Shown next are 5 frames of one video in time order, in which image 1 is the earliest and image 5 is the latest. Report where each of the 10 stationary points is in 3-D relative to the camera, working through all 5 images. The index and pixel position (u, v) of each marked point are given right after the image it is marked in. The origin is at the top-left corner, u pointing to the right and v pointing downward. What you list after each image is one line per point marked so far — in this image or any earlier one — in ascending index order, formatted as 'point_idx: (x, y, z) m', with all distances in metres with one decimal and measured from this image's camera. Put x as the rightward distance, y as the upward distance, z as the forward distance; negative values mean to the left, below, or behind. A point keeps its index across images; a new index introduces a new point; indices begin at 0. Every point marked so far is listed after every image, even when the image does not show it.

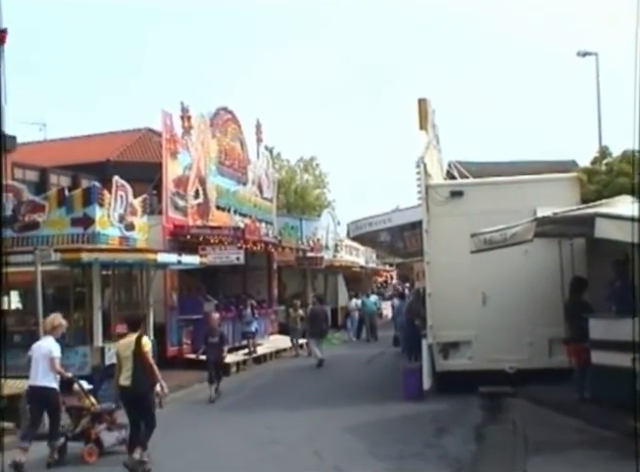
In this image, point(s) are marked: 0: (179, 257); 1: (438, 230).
0: (-3.0, -0.4, +18.2) m
1: (+1.9, +0.1, +14.3) m
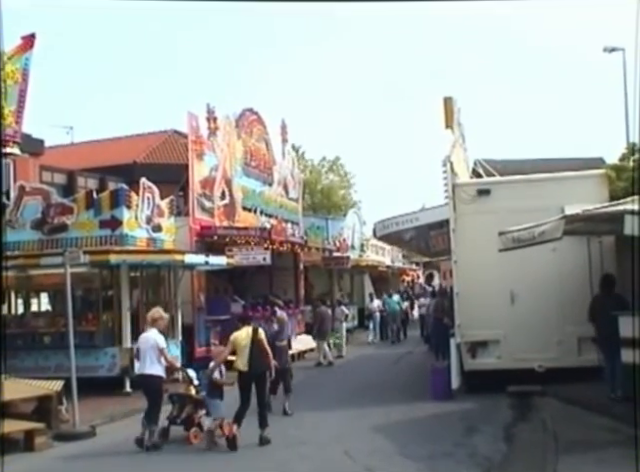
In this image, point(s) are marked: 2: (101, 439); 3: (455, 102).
0: (-2.4, -0.5, +18.2) m
1: (+2.3, +0.1, +14.2) m
2: (-3.2, -2.9, +12.7) m
3: (+2.3, +2.3, +14.9) m
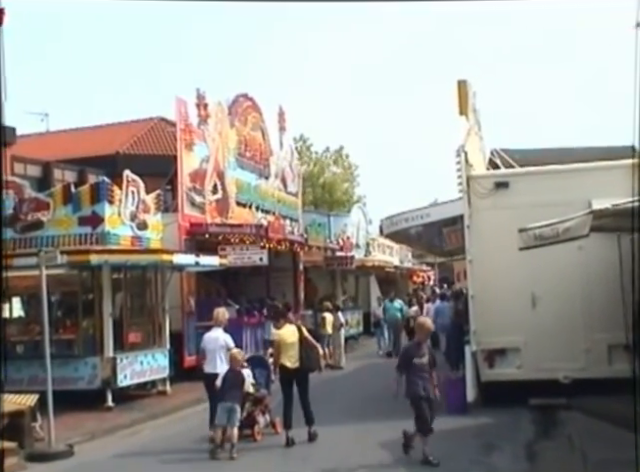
0: (-2.4, -0.4, +16.9) m
1: (+2.4, +0.2, +12.9) m
2: (-3.2, -2.9, +11.4) m
3: (+2.3, +2.3, +13.6) m
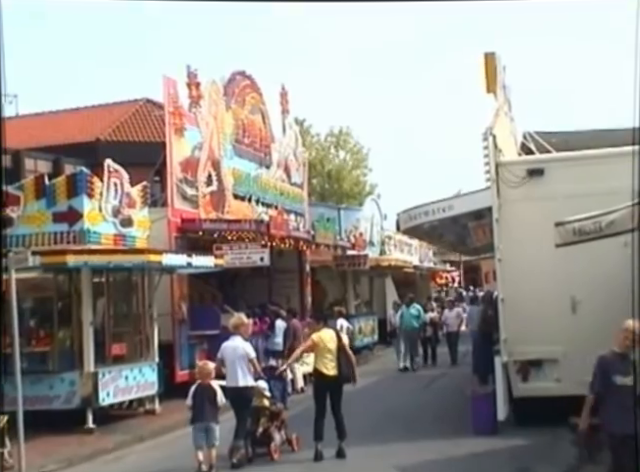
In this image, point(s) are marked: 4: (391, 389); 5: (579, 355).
0: (-2.2, -0.4, +15.3) m
1: (+2.5, +0.2, +11.3) m
2: (-3.0, -2.9, +9.9) m
3: (+2.4, +2.4, +11.9) m
4: (+1.4, -3.1, +17.4) m
5: (+3.2, -1.5, +11.0) m
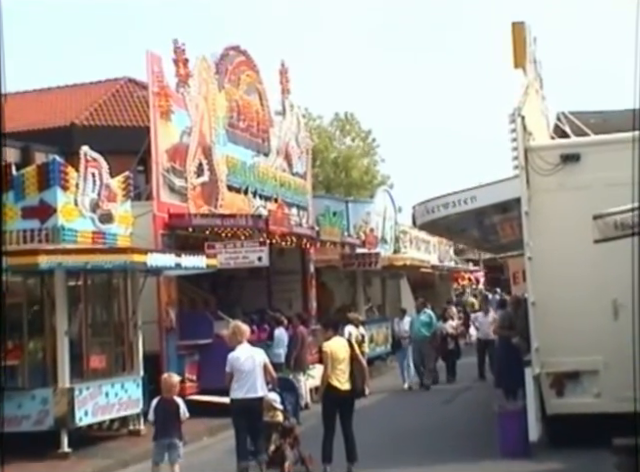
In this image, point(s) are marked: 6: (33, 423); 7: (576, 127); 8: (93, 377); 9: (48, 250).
0: (-2.1, -0.3, +14.0) m
1: (+2.5, +0.3, +9.9) m
2: (-3.0, -2.9, +8.5) m
3: (+2.4, +2.4, +10.5) m
4: (+1.6, -3.0, +16.1) m
5: (+3.3, -1.4, +9.6) m
6: (-3.8, -2.5, +12.2) m
7: (+3.7, +1.6, +13.2) m
8: (-3.2, -2.0, +13.0) m
9: (-3.5, -0.2, +11.6) m
